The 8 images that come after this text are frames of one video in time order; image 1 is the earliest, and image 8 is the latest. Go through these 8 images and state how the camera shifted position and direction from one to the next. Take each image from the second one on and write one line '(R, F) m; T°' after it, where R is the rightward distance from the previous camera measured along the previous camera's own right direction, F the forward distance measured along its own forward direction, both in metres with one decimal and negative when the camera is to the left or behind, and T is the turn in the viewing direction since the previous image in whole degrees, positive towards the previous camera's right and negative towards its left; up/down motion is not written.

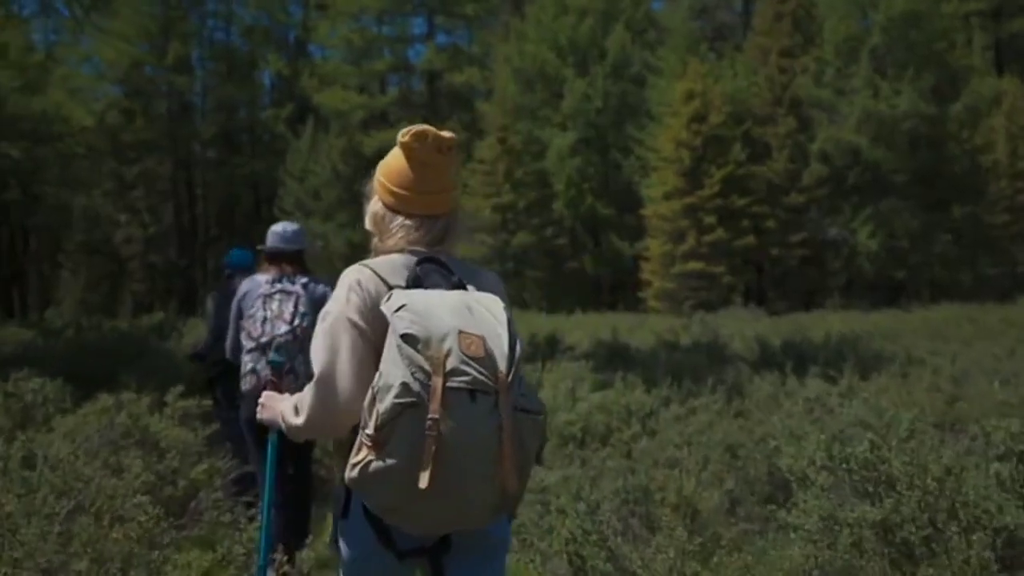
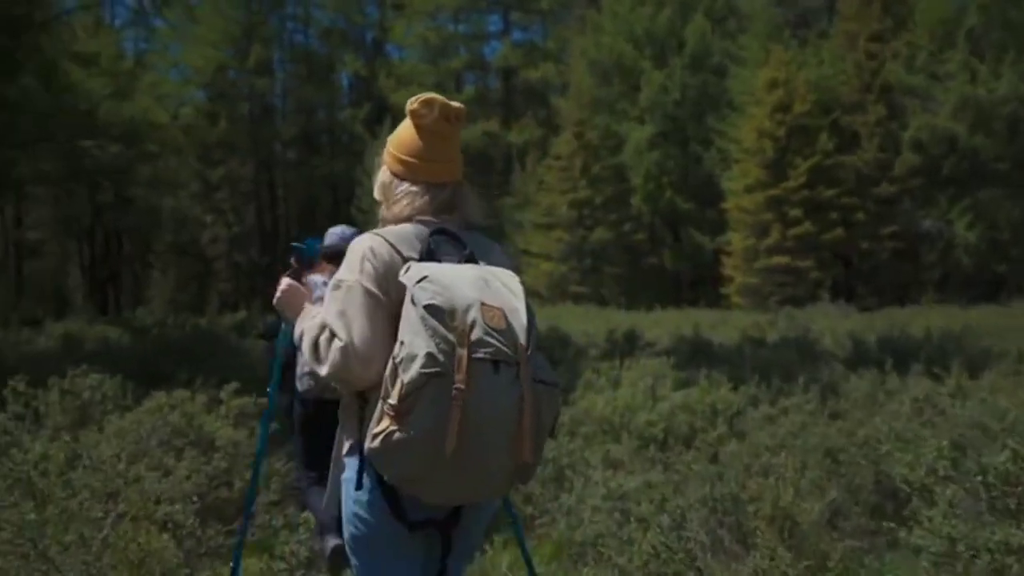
(0.0, +0.3) m; -5°
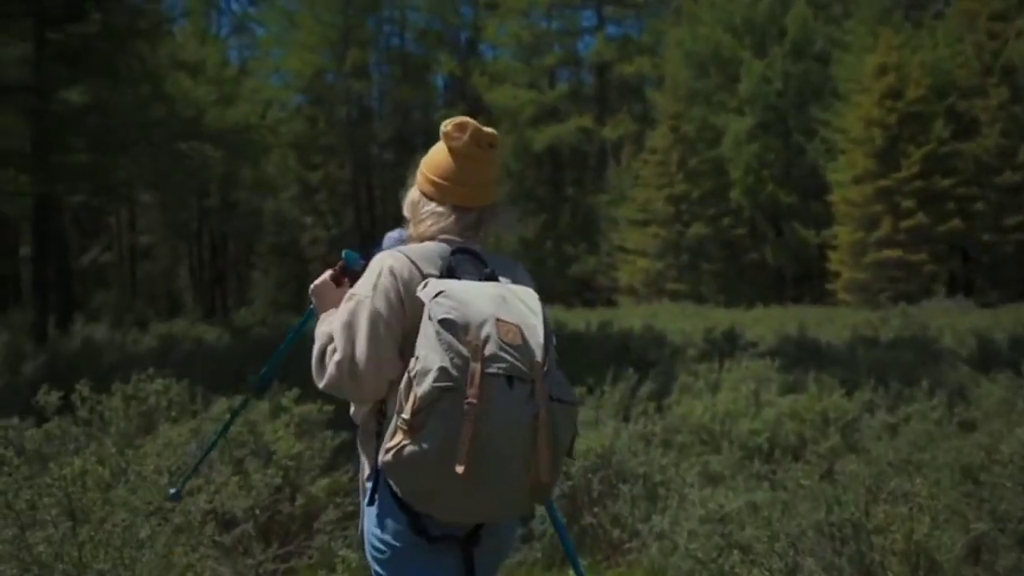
(+0.1, +0.4) m; -6°
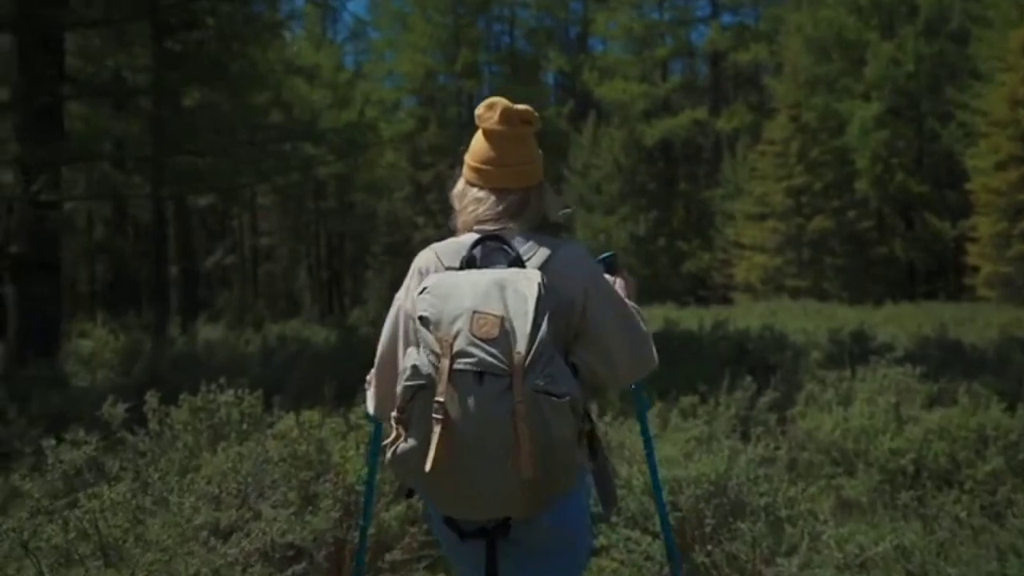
(+0.1, +0.5) m; -7°
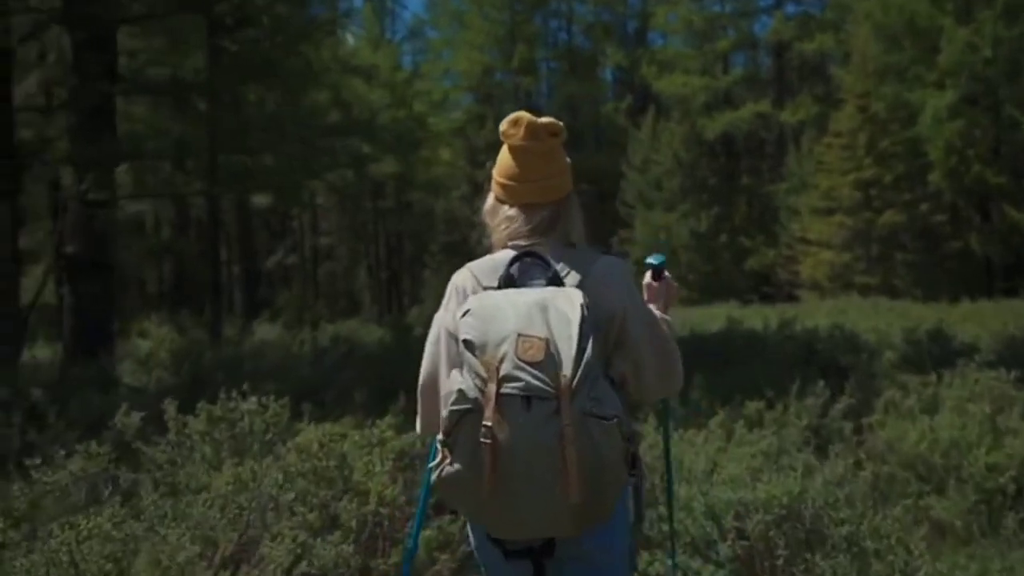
(+0.1, +0.4) m; -4°
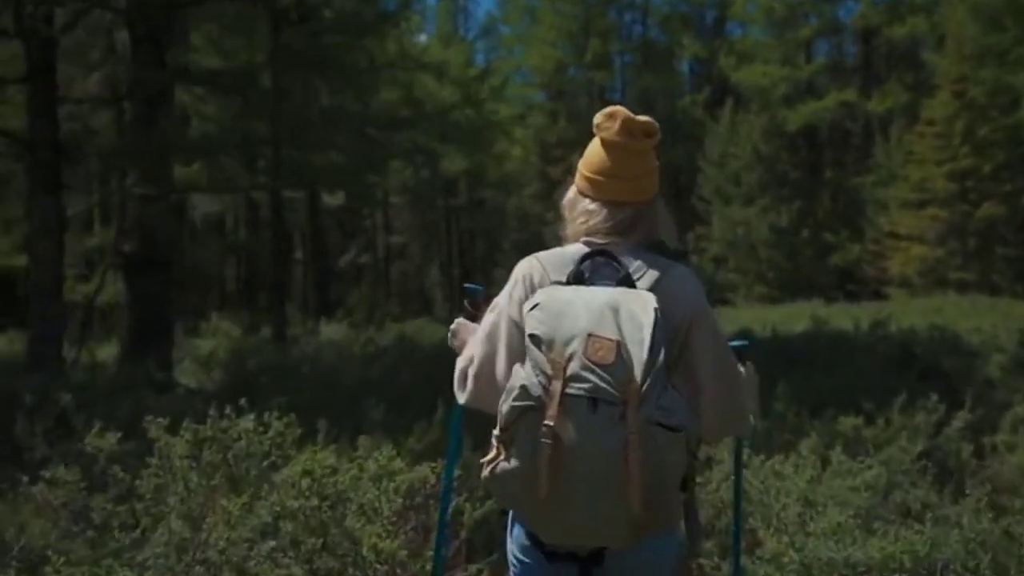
(+0.1, +0.6) m; -5°
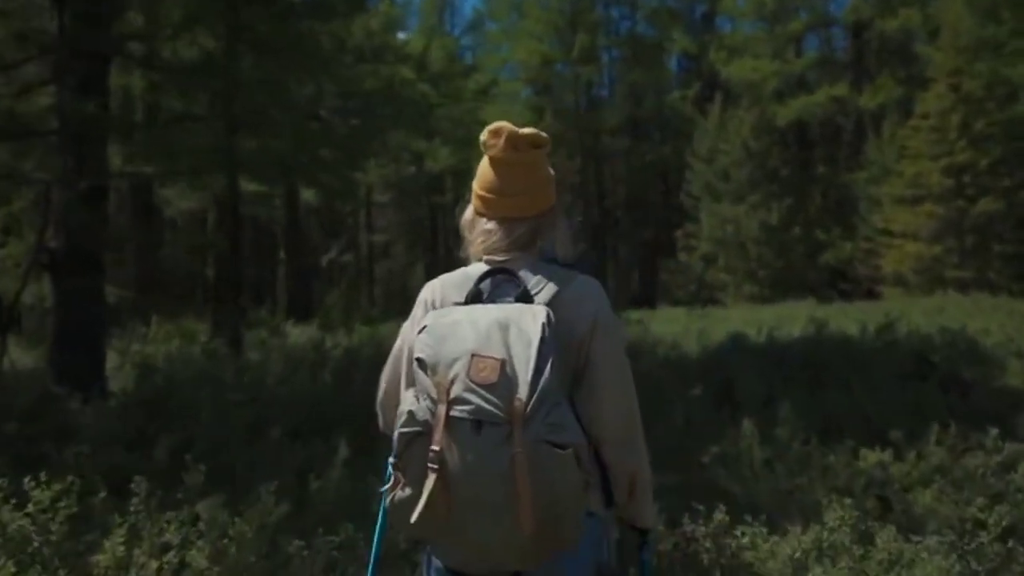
(+0.2, +1.1) m; +1°
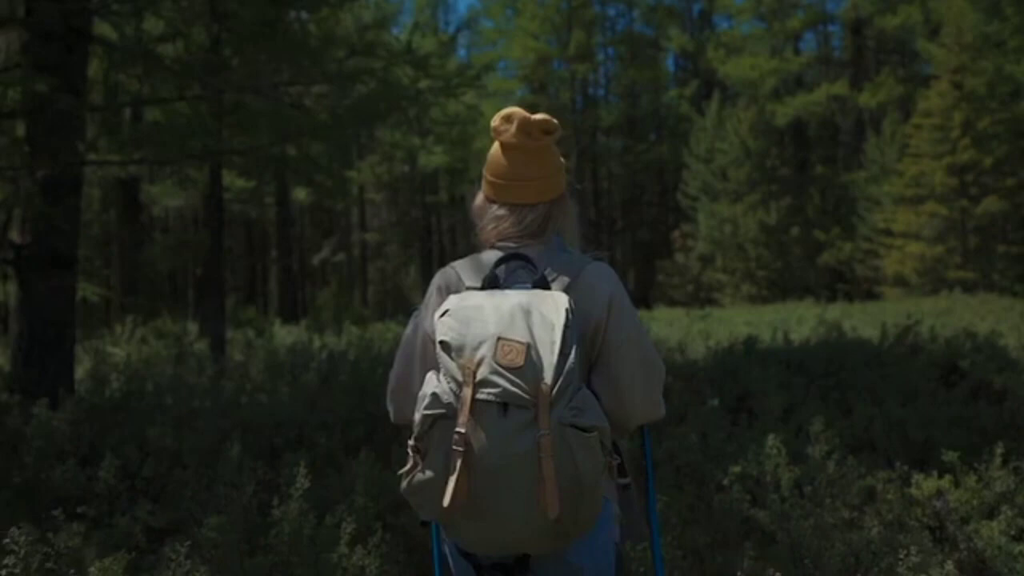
(0.0, +0.6) m; 0°
